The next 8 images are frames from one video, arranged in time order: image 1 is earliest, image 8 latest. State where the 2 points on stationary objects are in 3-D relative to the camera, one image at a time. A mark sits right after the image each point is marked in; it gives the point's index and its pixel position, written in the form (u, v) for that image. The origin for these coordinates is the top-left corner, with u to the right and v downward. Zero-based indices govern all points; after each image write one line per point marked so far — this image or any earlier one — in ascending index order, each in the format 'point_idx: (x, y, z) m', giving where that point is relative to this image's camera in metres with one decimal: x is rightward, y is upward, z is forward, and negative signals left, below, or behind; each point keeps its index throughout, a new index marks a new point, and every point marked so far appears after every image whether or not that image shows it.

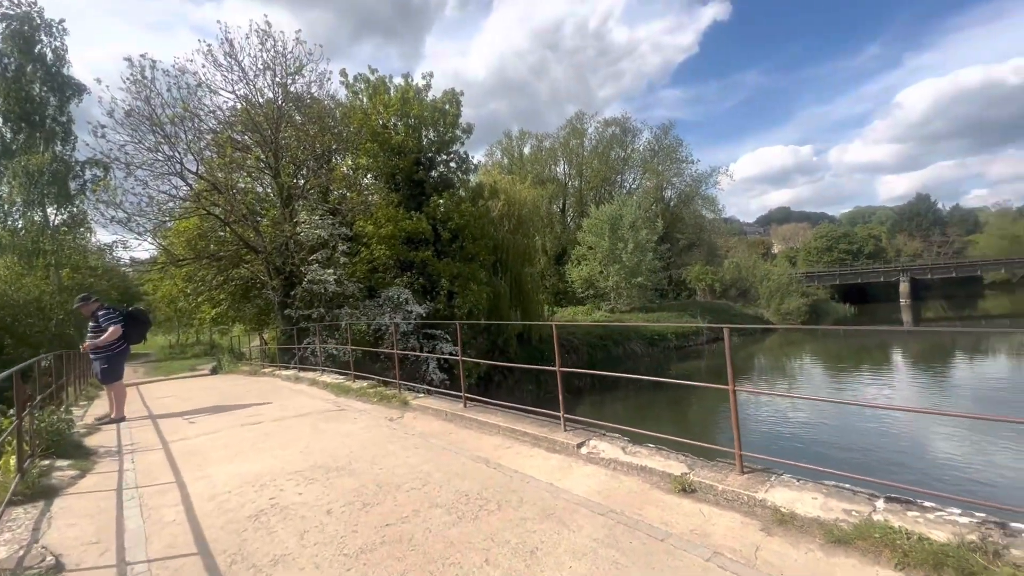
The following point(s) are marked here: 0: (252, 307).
0: (-7.5, -0.6, +13.7) m
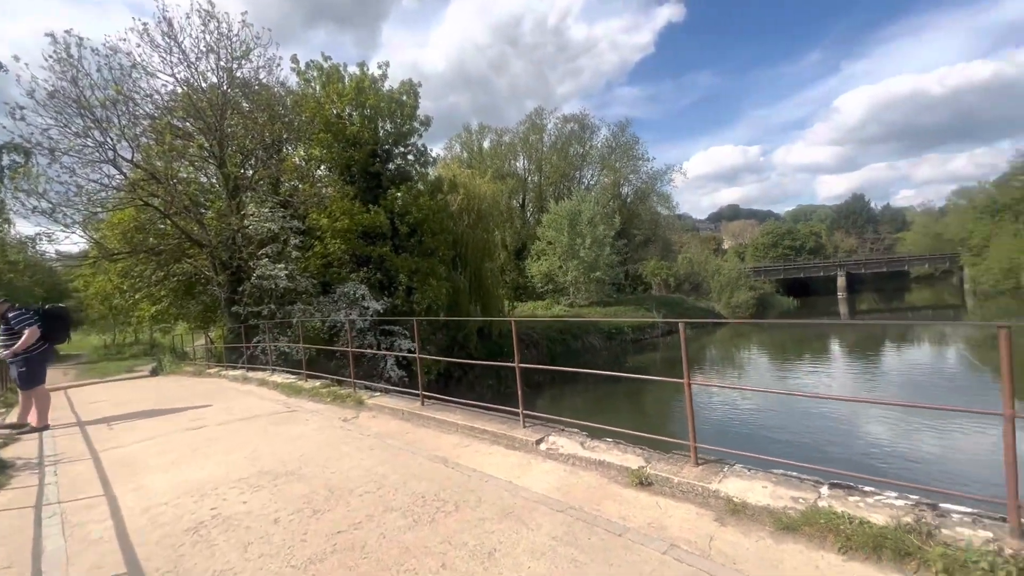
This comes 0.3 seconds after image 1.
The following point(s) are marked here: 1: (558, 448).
0: (-8.7, -0.4, +13.0) m
1: (+0.3, -1.1, +3.2) m
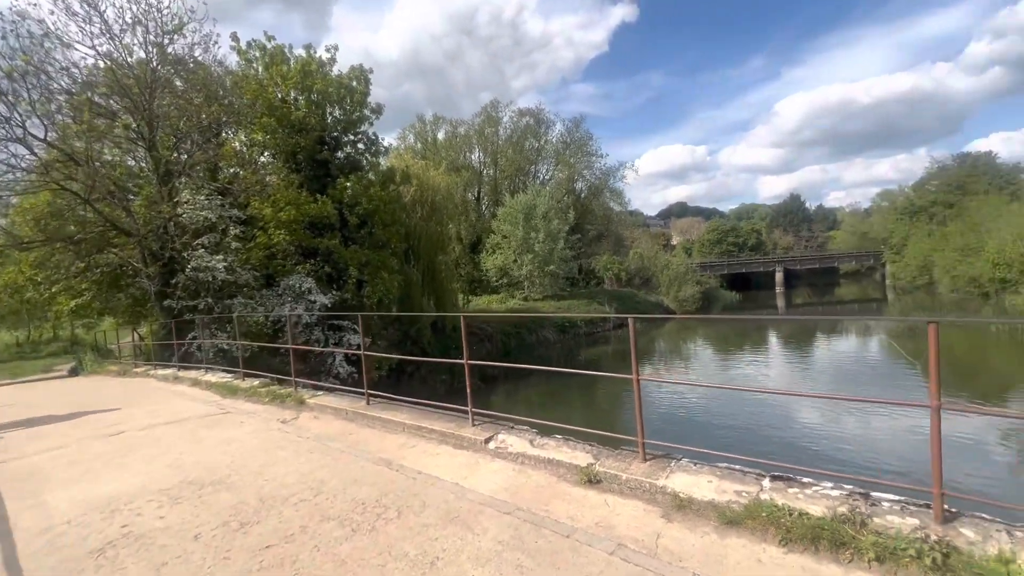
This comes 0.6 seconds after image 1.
0: (-9.9, -0.2, +12.0) m
1: (-0.1, -1.1, +3.1) m
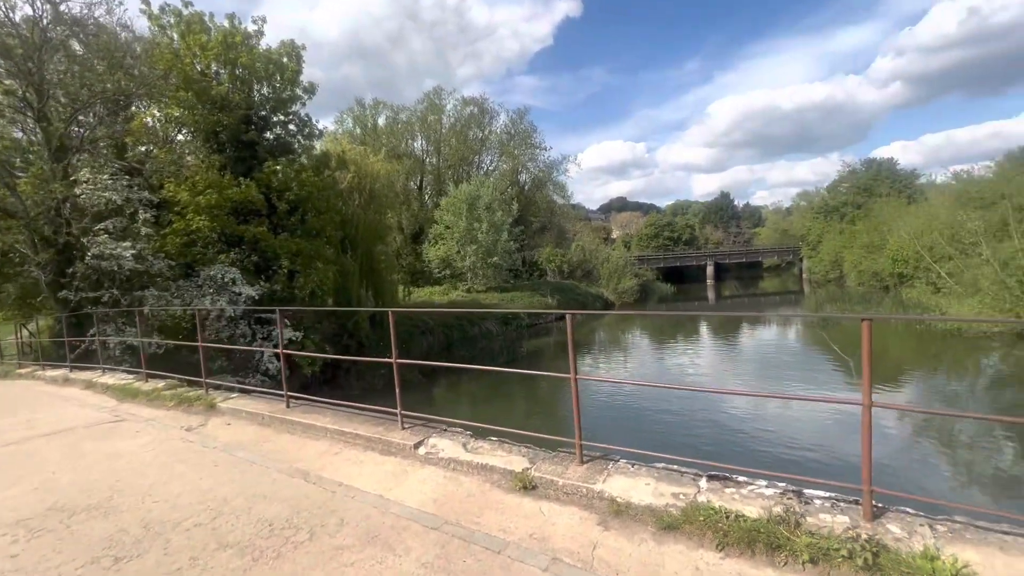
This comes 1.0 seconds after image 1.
0: (-11.3, 0.0, +10.6) m
1: (-0.5, -1.0, +2.9) m
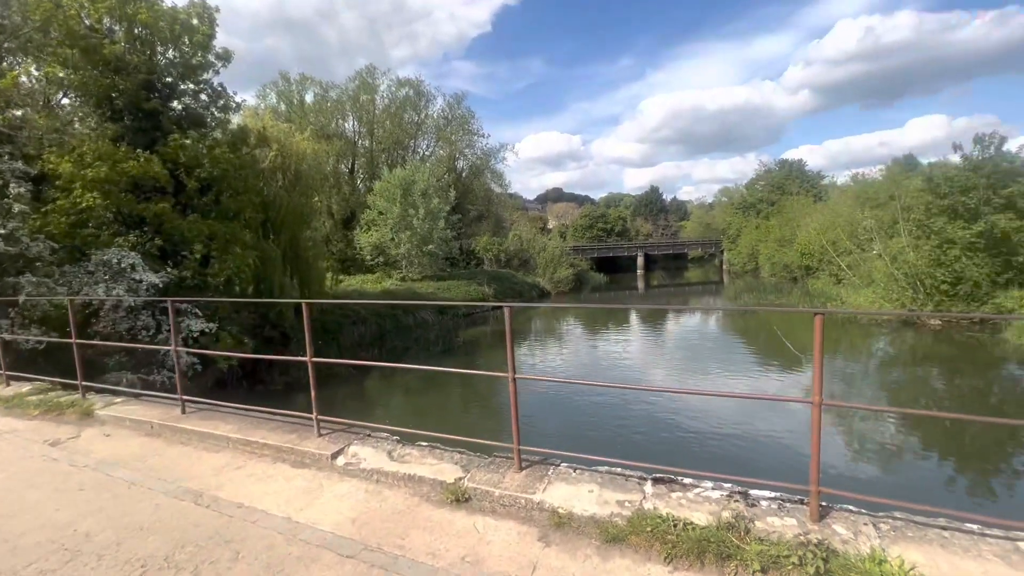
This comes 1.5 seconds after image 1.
0: (-12.6, +0.3, +8.8) m
1: (-0.8, -1.0, +2.7) m
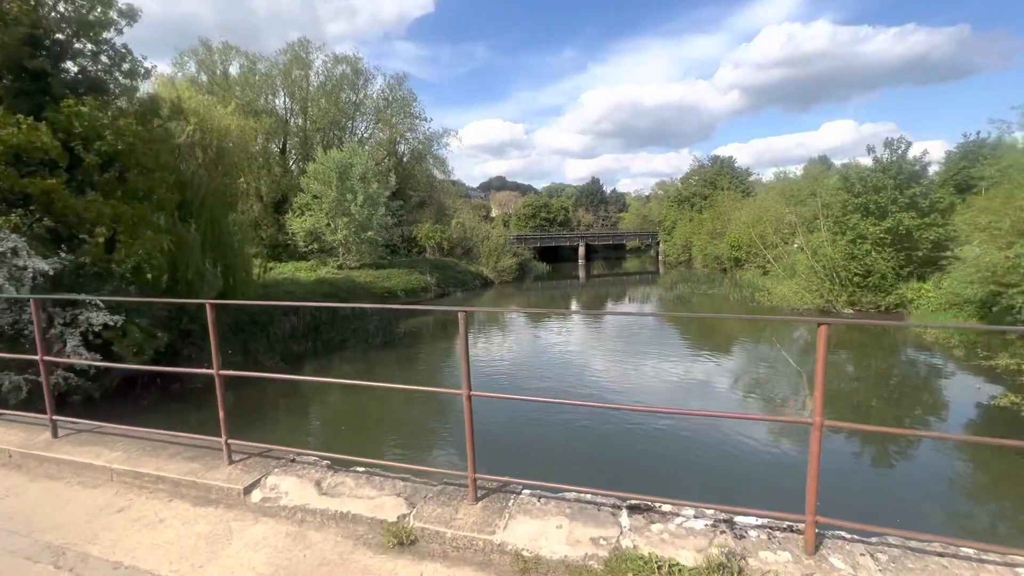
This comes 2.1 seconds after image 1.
0: (-13.5, +0.5, +6.9) m
1: (-1.1, -0.9, +2.3) m
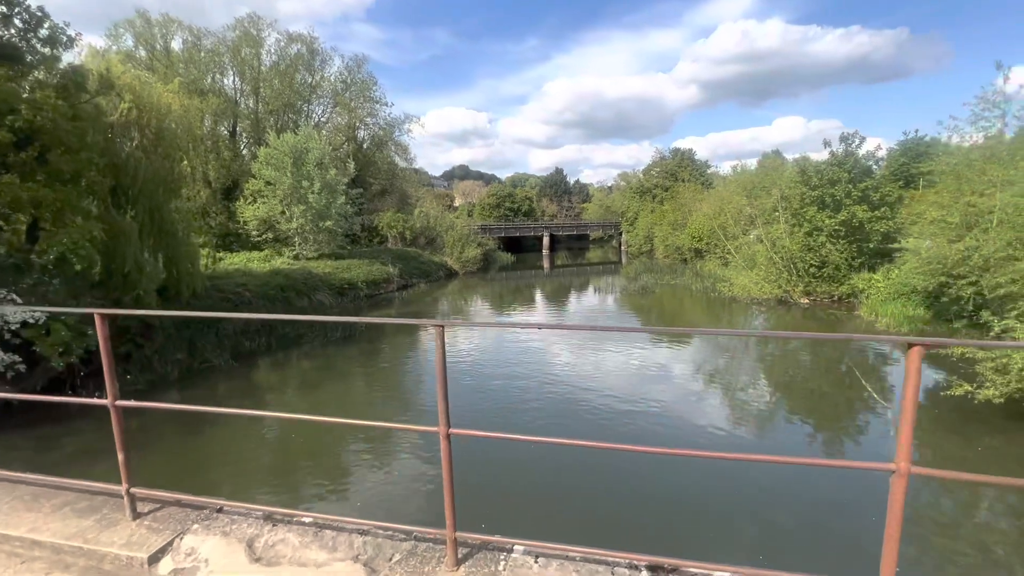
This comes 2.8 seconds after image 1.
0: (-13.9, +0.5, +5.6) m
1: (-1.2, -0.9, +1.9) m
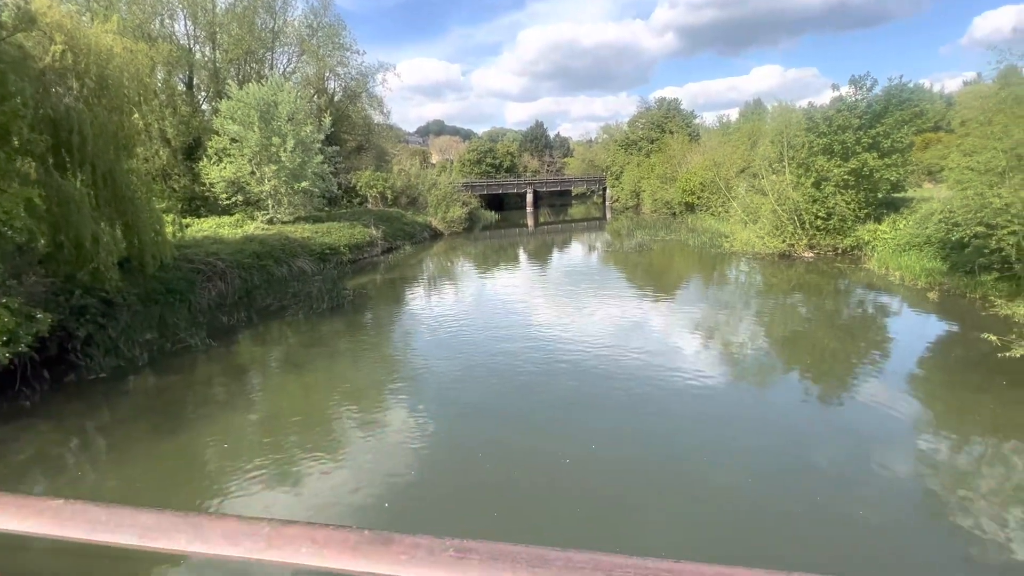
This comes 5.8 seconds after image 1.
0: (-13.6, +0.4, +4.1) m
1: (-0.7, -1.0, +1.1) m
